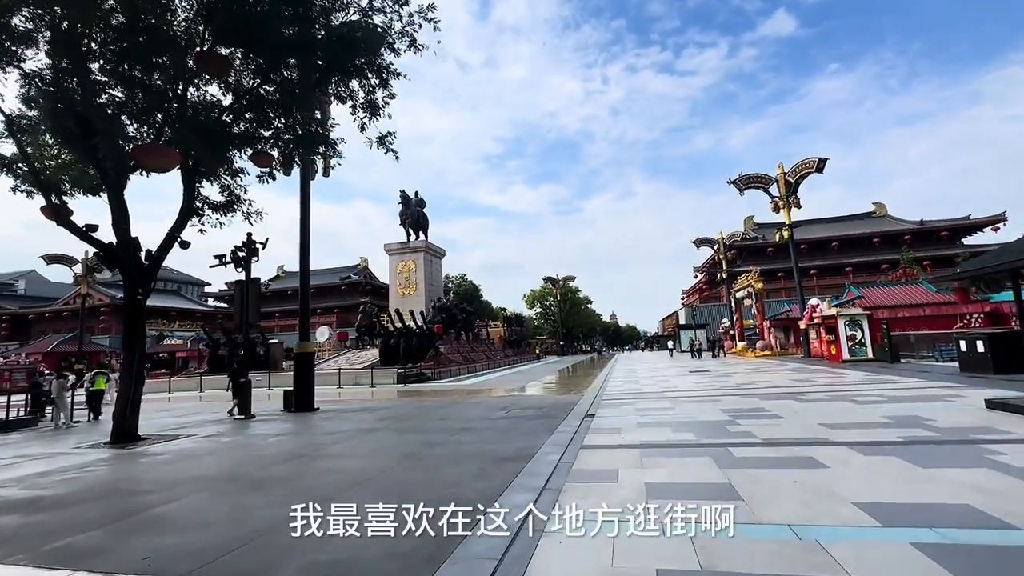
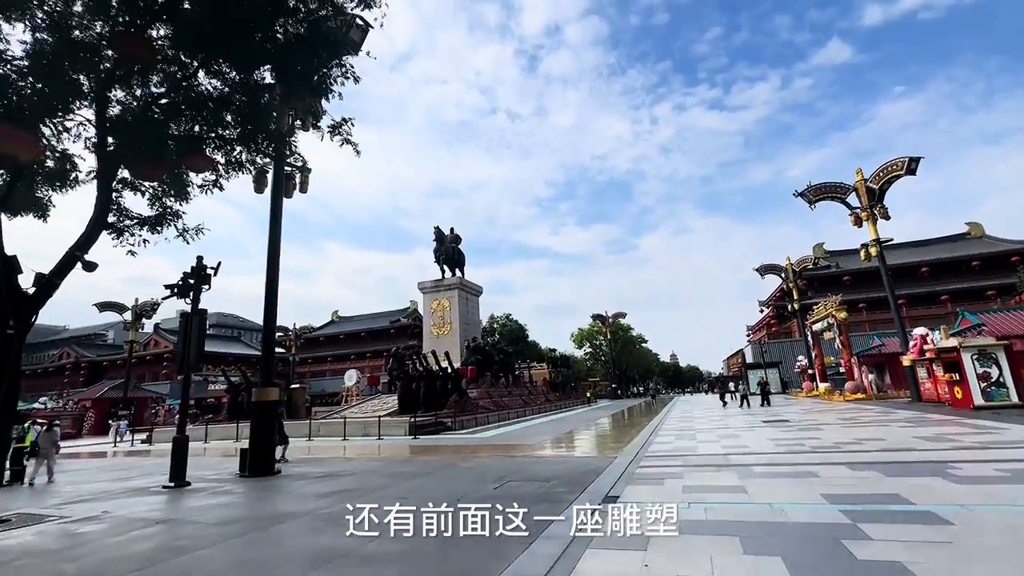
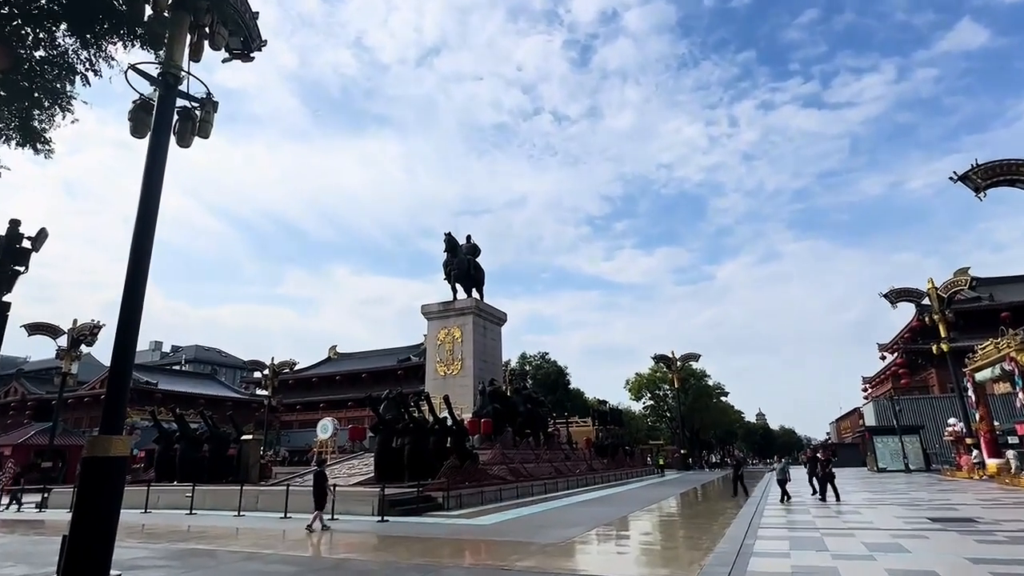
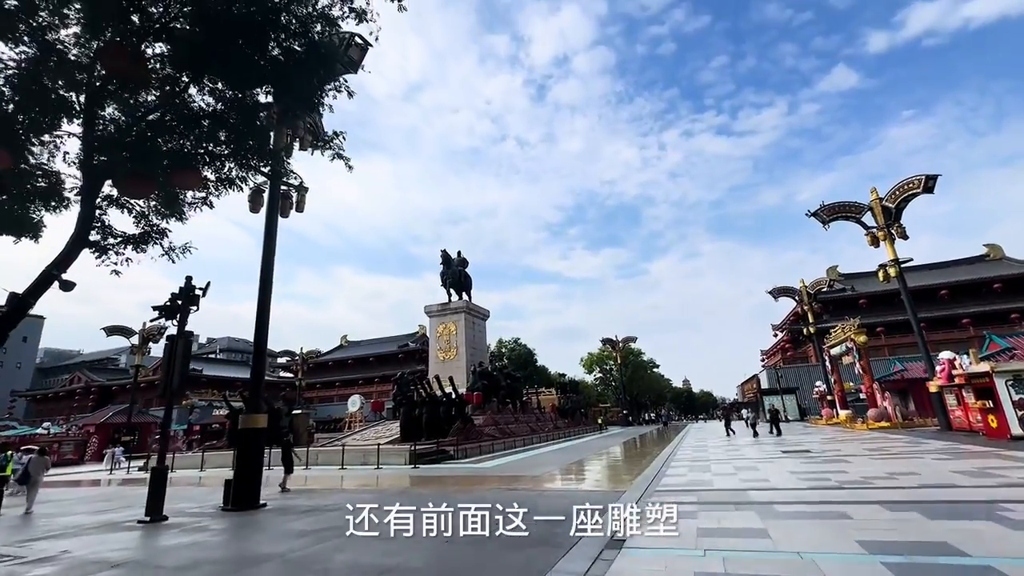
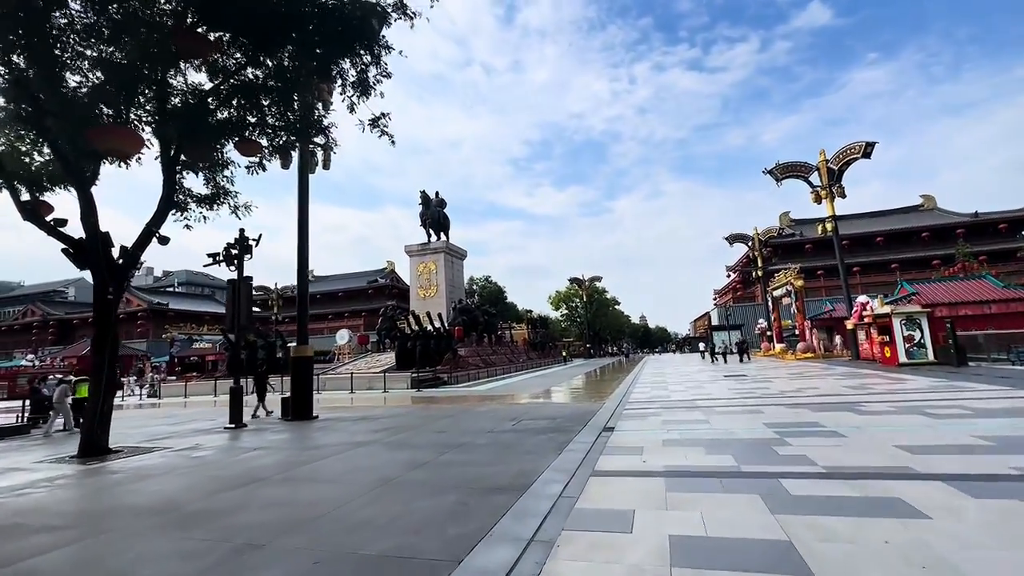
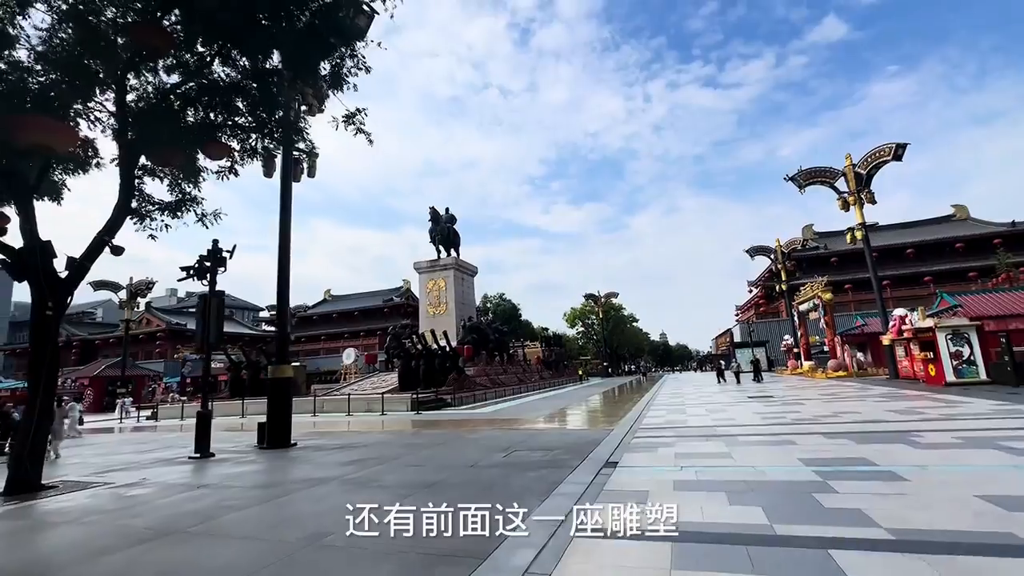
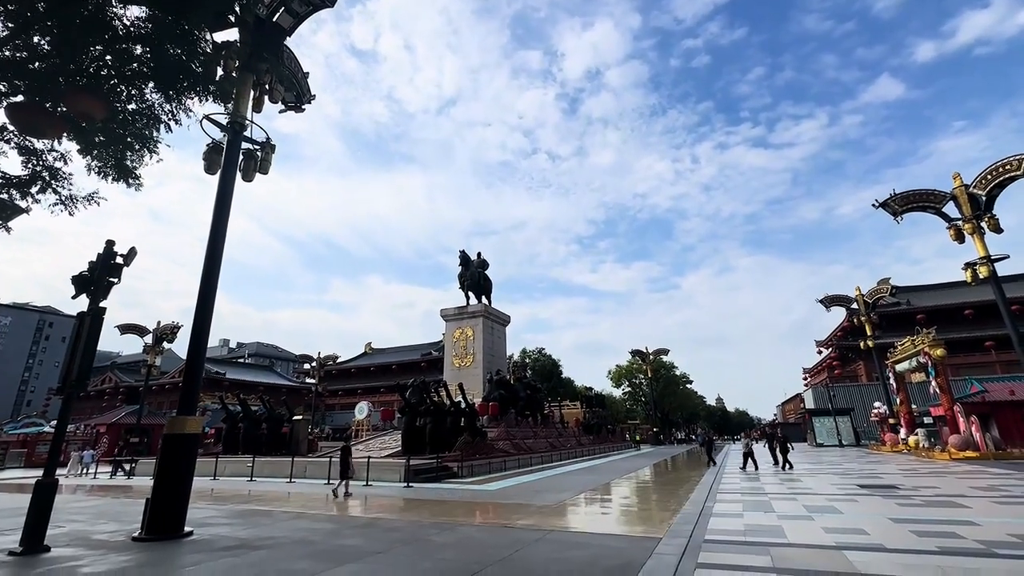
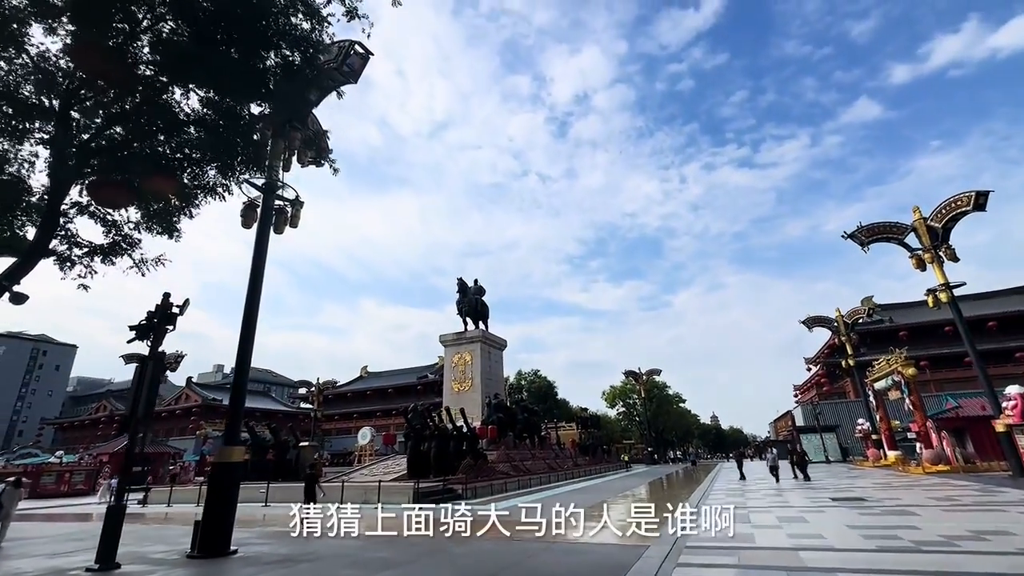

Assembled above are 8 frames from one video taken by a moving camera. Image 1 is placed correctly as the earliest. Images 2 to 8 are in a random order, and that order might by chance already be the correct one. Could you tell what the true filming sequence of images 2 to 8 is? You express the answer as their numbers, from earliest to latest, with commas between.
5, 6, 2, 4, 8, 7, 3
